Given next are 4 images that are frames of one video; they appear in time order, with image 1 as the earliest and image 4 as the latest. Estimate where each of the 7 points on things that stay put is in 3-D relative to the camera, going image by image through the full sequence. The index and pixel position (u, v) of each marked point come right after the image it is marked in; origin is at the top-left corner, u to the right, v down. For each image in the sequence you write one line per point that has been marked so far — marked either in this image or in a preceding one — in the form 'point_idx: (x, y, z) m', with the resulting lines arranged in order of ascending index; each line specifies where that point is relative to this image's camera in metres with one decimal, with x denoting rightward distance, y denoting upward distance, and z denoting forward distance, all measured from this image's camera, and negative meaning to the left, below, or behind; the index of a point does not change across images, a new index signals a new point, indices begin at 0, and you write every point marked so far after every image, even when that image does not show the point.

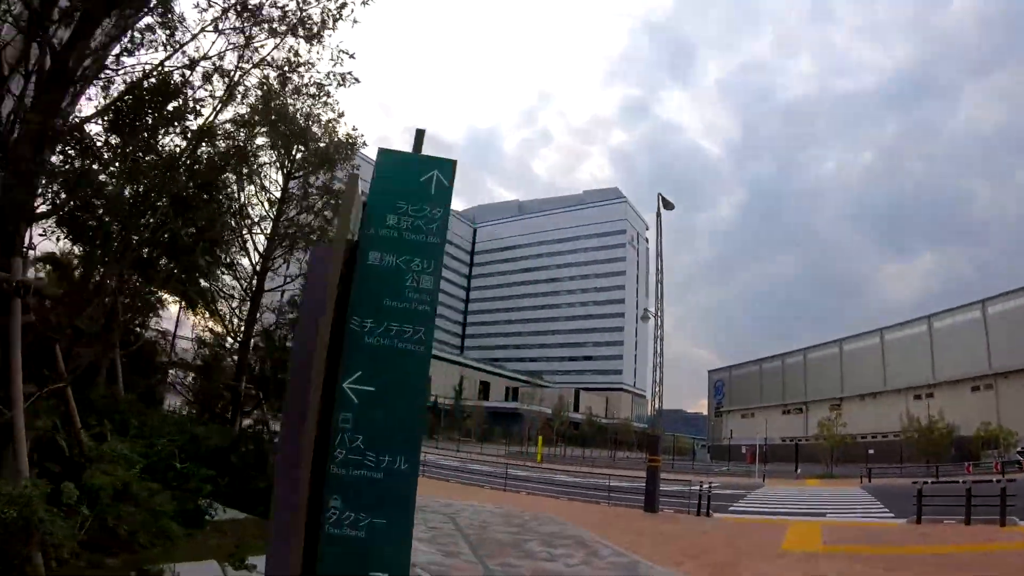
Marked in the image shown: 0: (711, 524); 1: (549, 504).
0: (+4.6, -5.5, +13.9) m
1: (+0.9, -6.4, +17.7) m
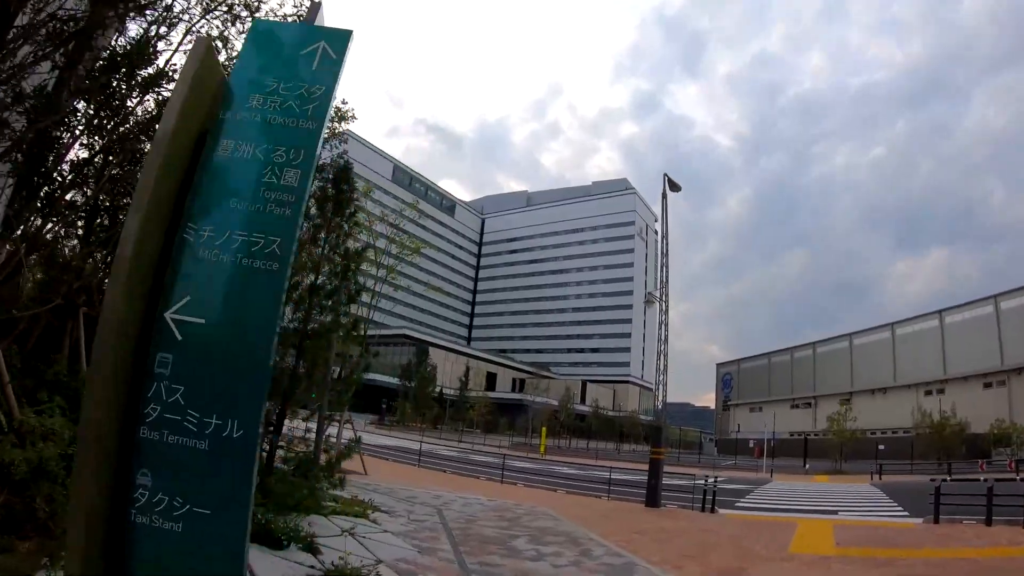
0: (+4.4, -5.2, +13.1) m
1: (+0.8, -5.9, +16.9) m
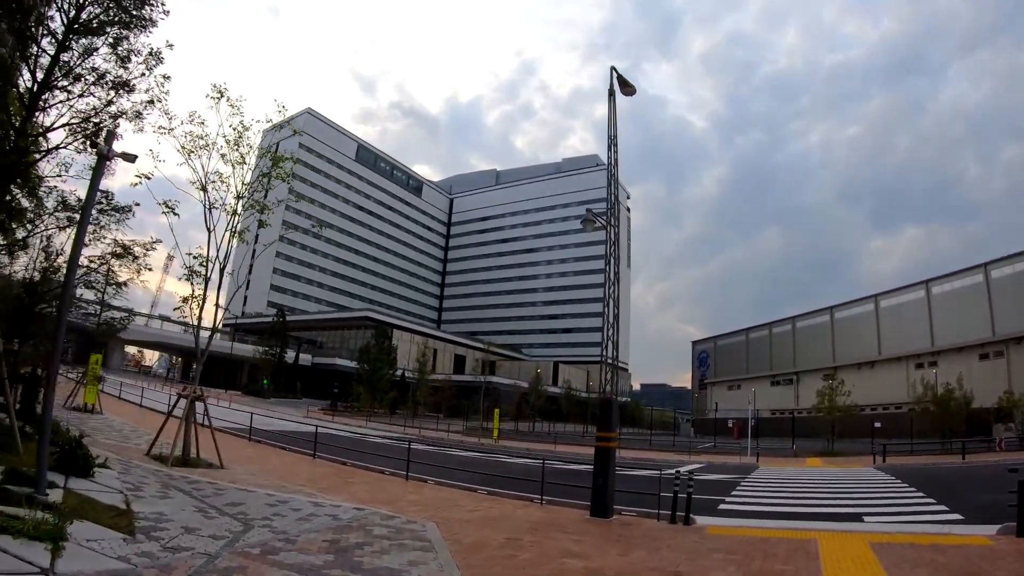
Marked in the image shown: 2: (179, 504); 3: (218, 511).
0: (+2.3, -3.5, +8.2) m
1: (-1.4, -4.2, +11.9) m
2: (-5.9, -3.8, +10.7) m
3: (-5.1, -3.8, +10.3) m
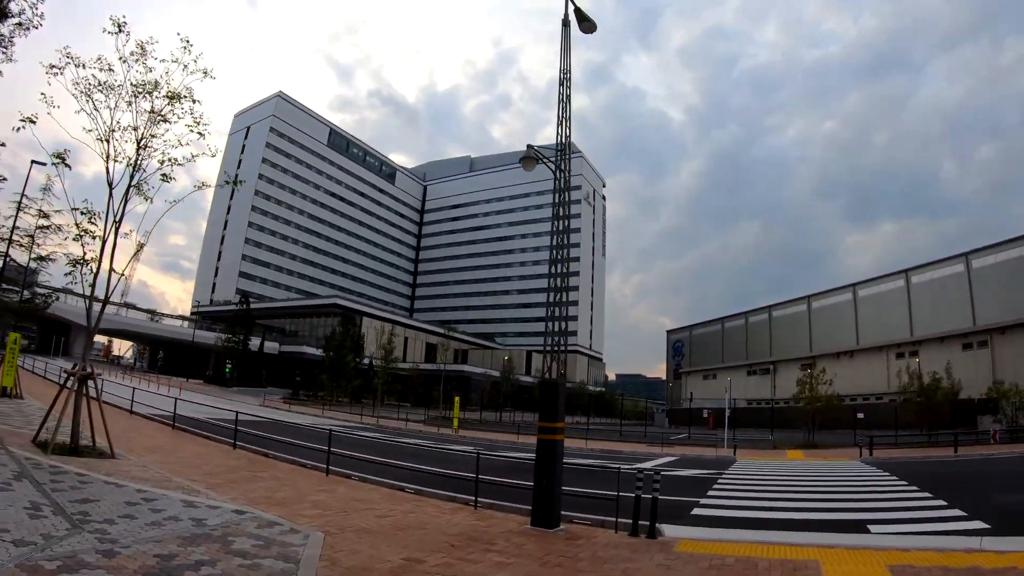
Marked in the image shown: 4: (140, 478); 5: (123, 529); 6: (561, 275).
0: (+1.3, -2.8, +6.0) m
1: (-2.5, -3.4, +9.6) m
2: (-7.0, -3.0, +8.2) m
3: (-6.2, -3.0, +7.9) m
4: (-6.7, -3.4, +10.8) m
5: (-4.7, -2.9, +7.2) m
6: (+1.1, +0.3, +10.9) m
